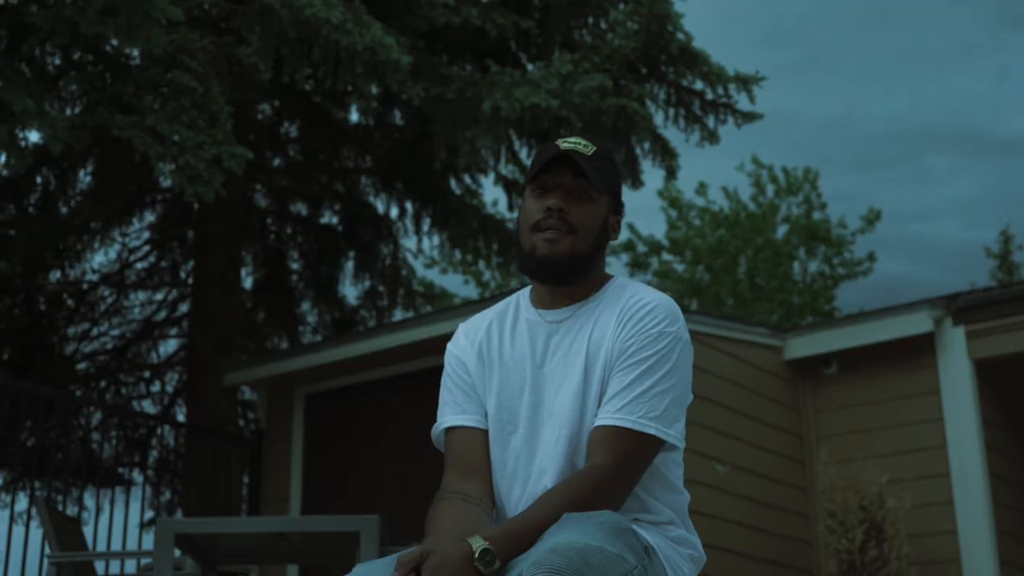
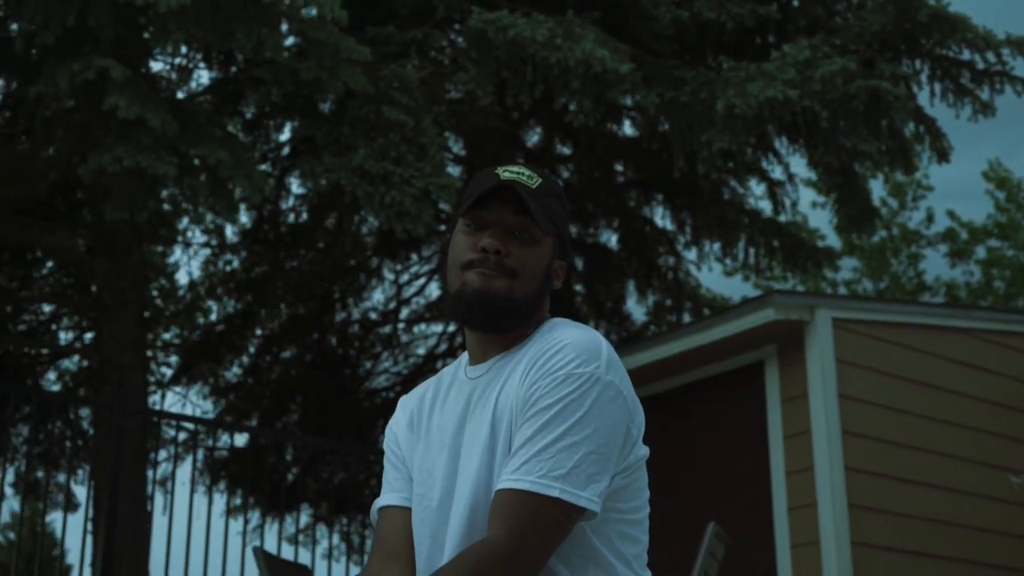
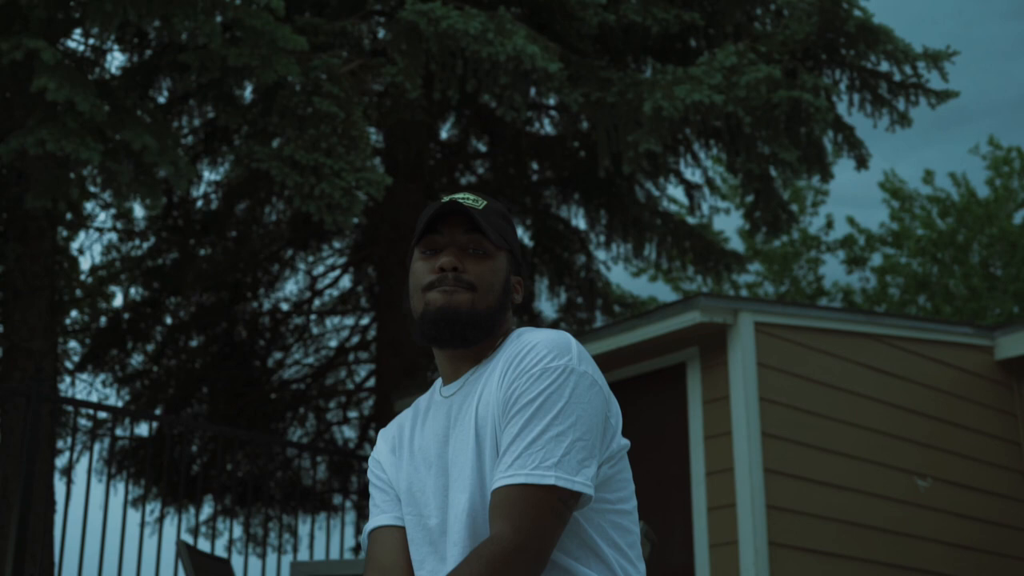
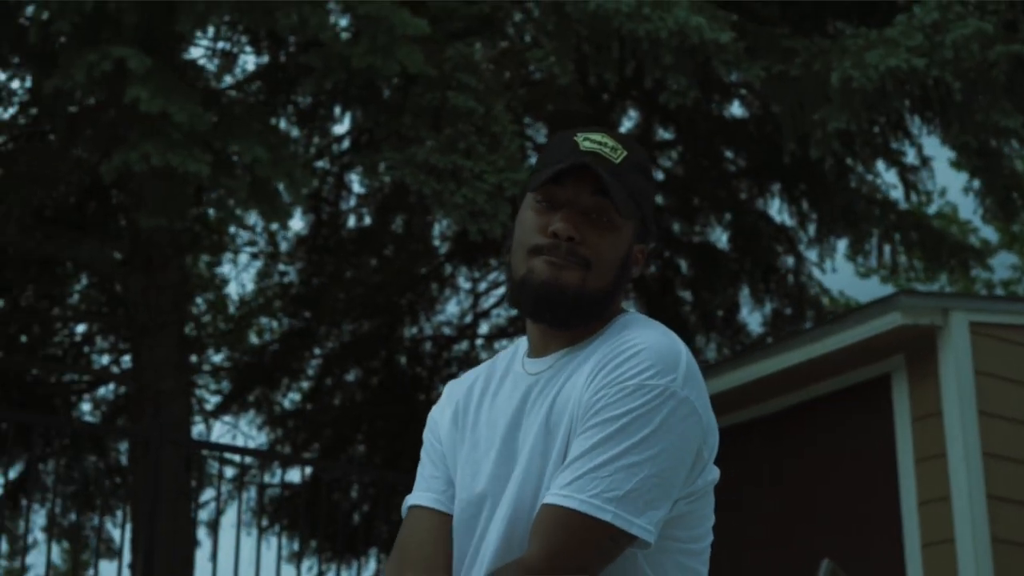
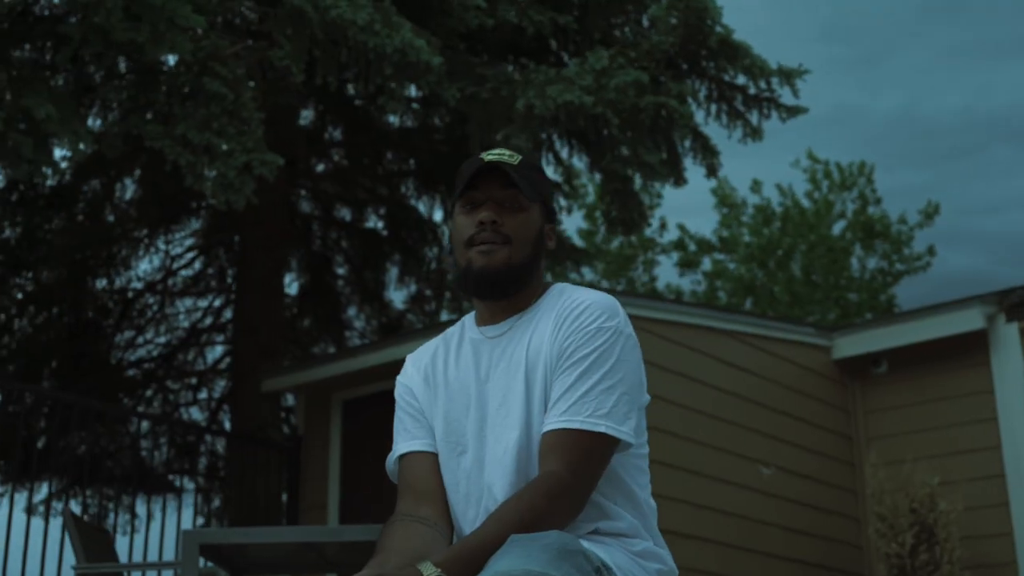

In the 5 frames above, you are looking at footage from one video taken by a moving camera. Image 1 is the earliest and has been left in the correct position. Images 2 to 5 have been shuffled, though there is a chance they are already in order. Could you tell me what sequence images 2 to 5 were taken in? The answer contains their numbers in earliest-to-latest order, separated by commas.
5, 3, 2, 4
